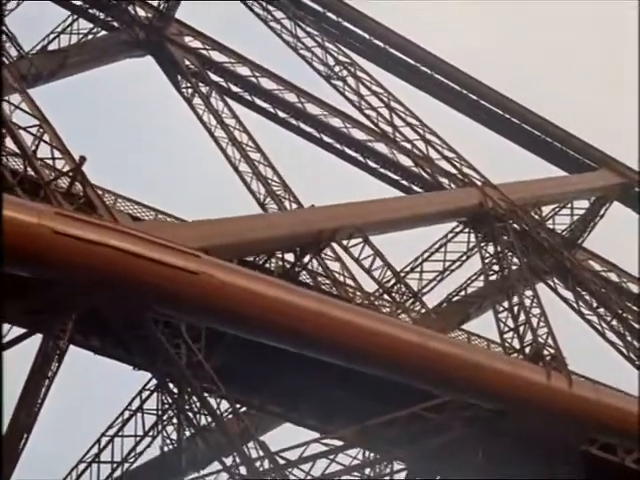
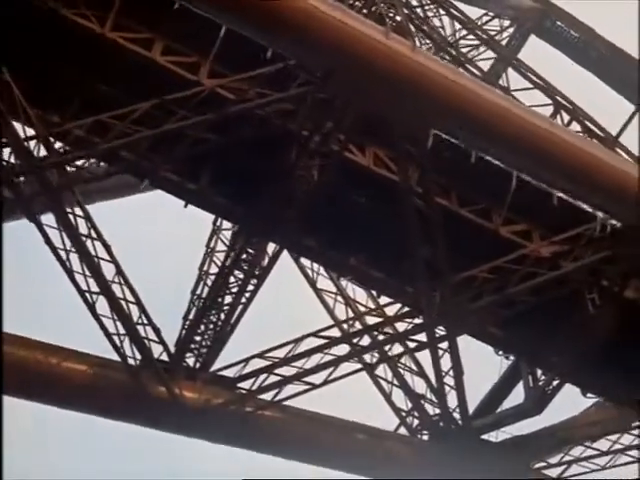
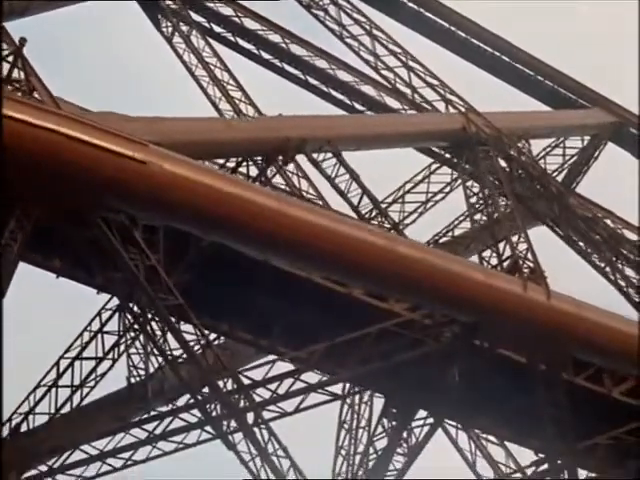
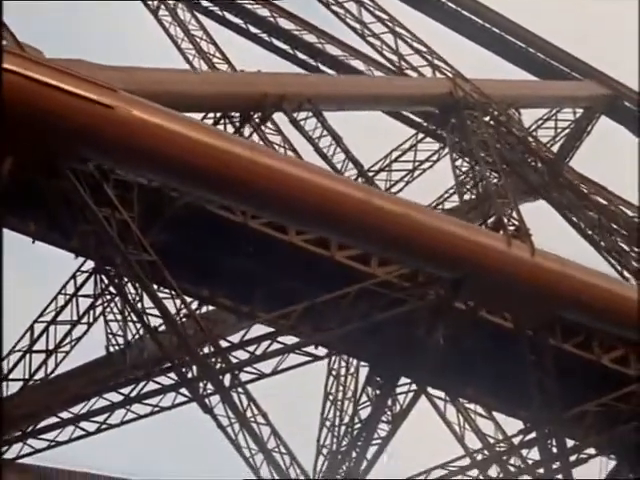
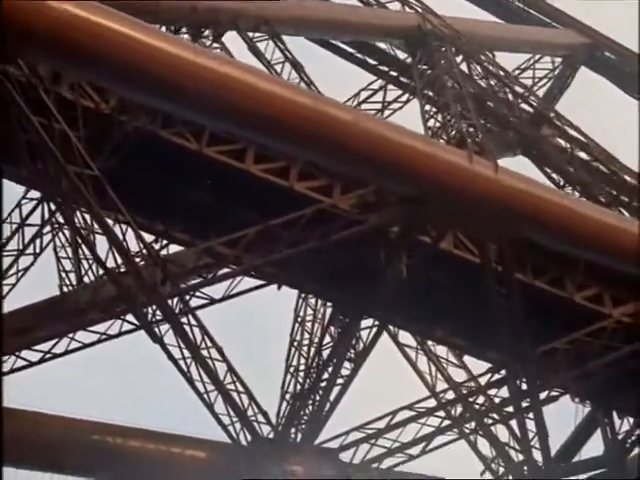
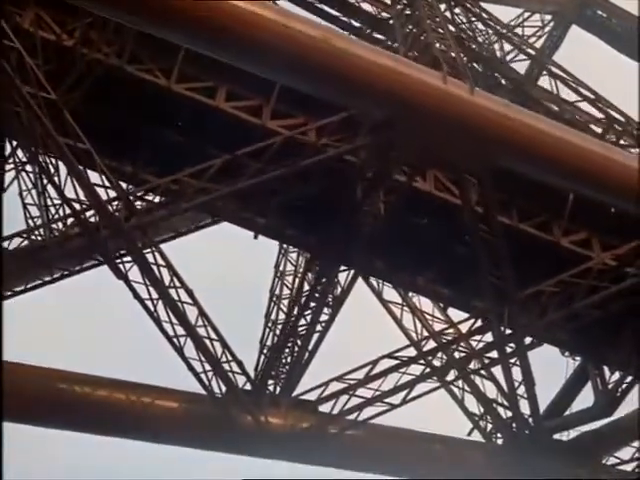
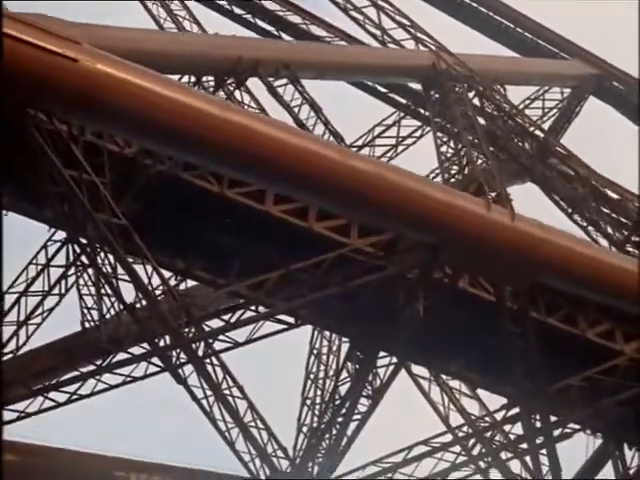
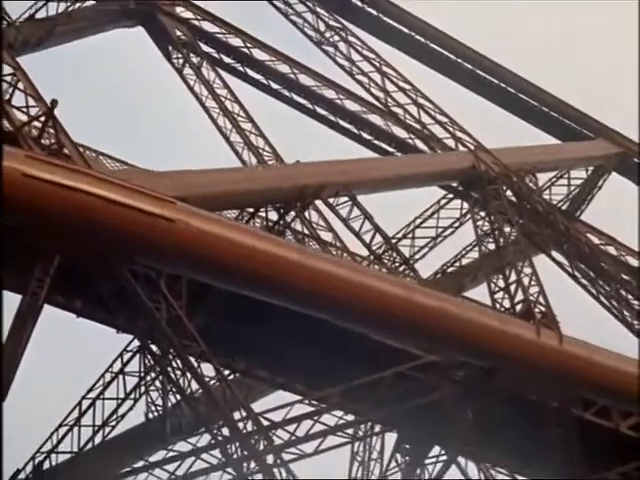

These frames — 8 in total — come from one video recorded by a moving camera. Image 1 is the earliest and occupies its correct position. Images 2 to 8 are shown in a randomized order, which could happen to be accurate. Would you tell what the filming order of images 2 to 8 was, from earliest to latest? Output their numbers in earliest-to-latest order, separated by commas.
8, 3, 4, 7, 5, 6, 2
